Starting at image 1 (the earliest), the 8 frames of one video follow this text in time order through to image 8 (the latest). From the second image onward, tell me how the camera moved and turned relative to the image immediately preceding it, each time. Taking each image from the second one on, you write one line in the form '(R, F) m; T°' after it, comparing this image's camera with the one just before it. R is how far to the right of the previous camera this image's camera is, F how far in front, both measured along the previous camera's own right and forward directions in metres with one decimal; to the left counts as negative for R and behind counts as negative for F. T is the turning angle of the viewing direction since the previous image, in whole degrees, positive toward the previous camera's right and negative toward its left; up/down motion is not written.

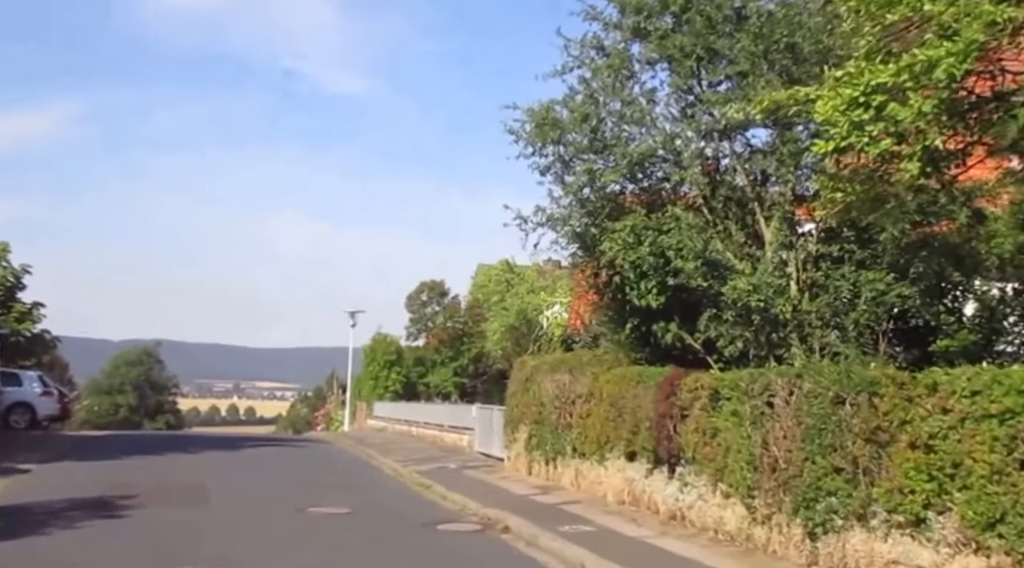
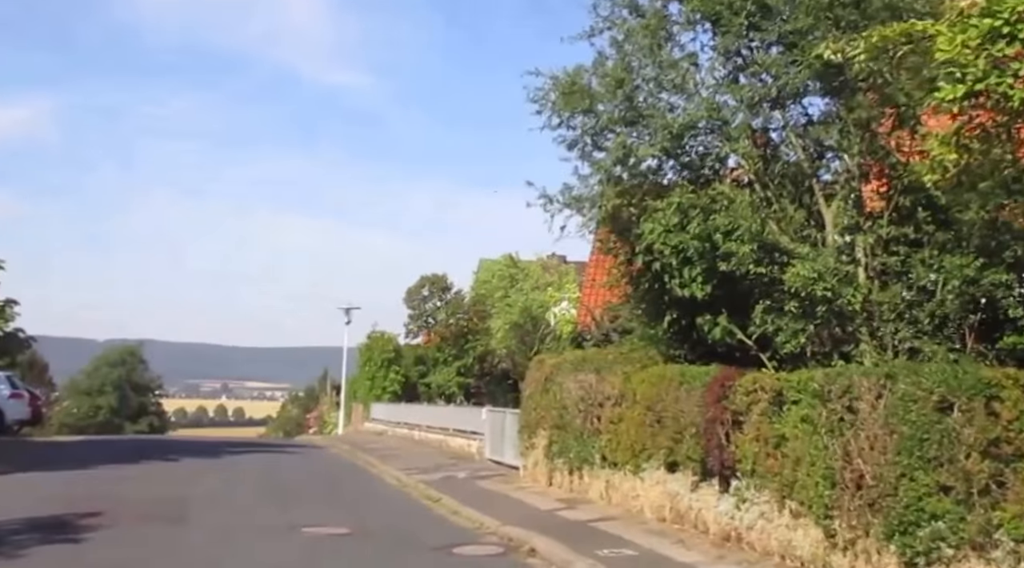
(-0.3, +1.5) m; 0°
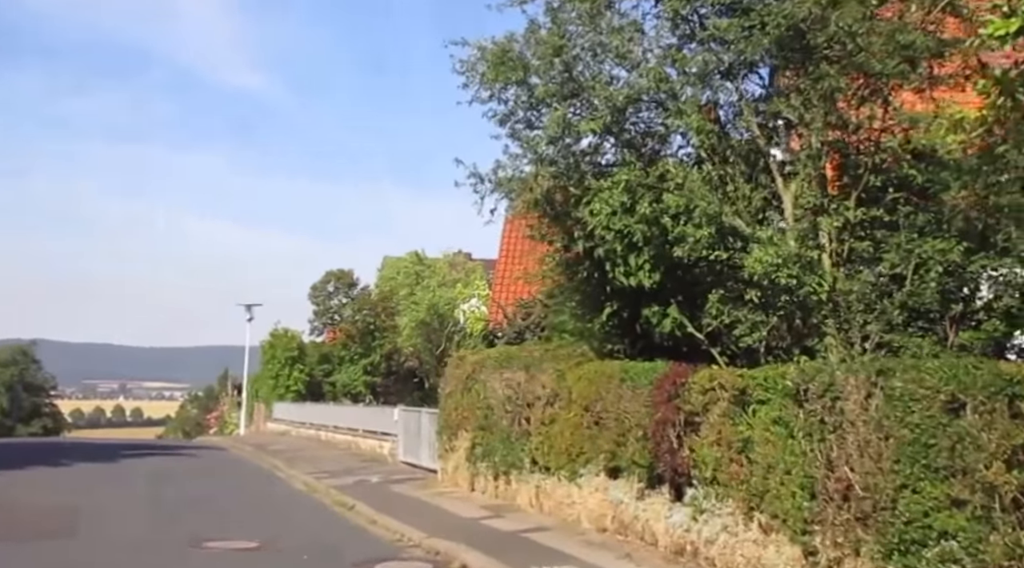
(-0.2, +1.3) m; +6°
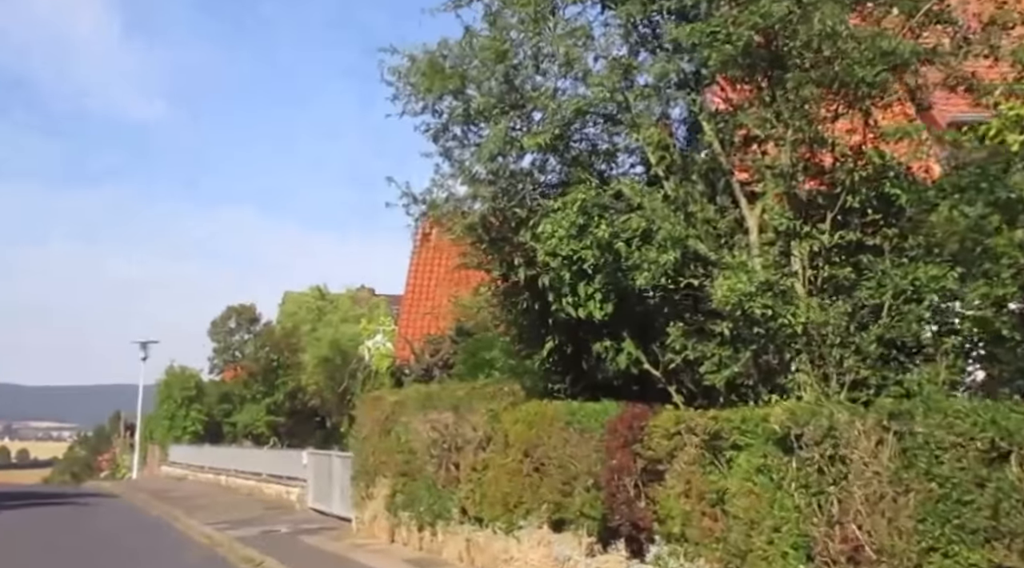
(-0.3, +1.2) m; +6°
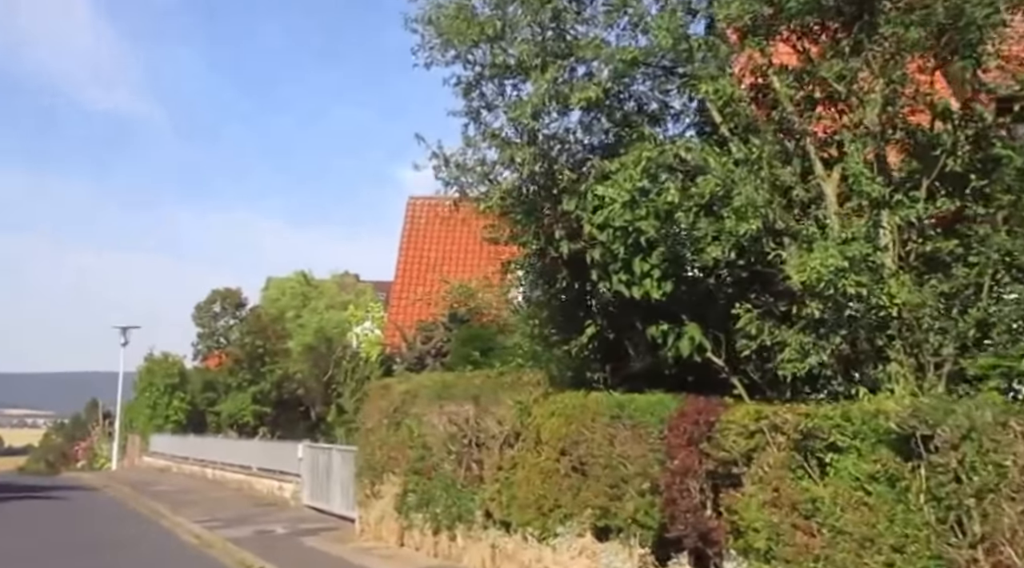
(-0.6, +1.2) m; +1°
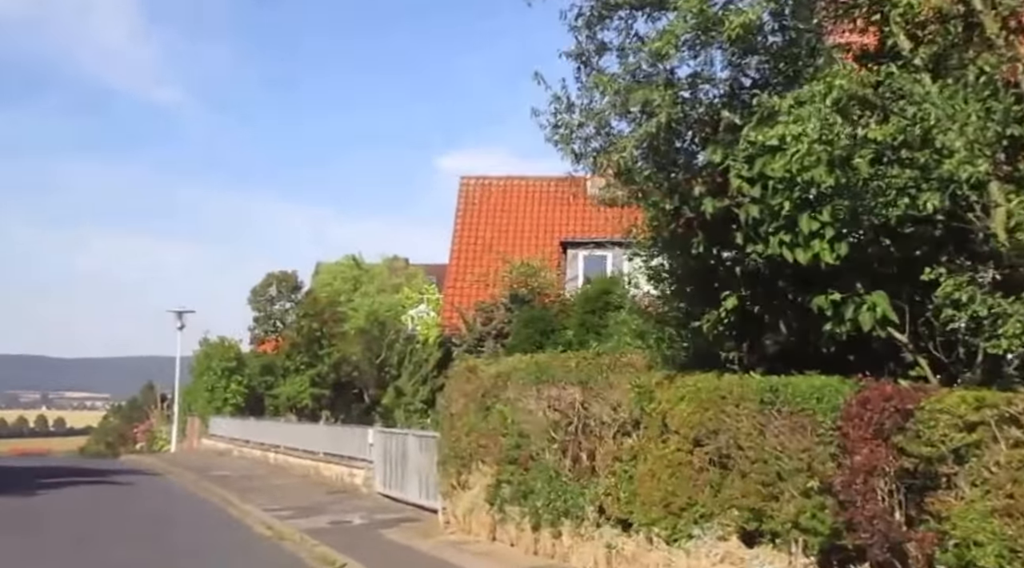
(-0.8, +1.3) m; -3°
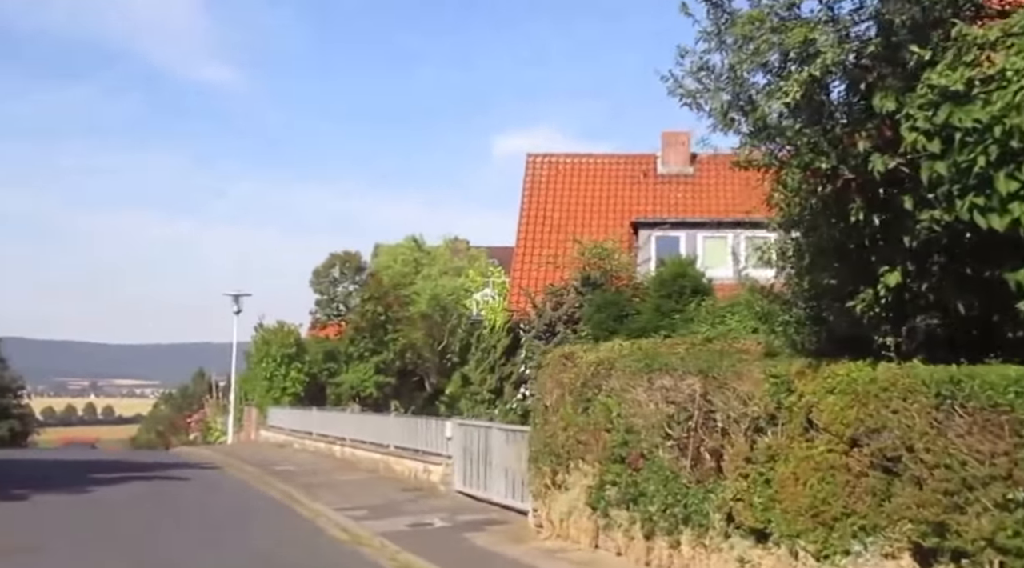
(-0.6, +1.1) m; -3°
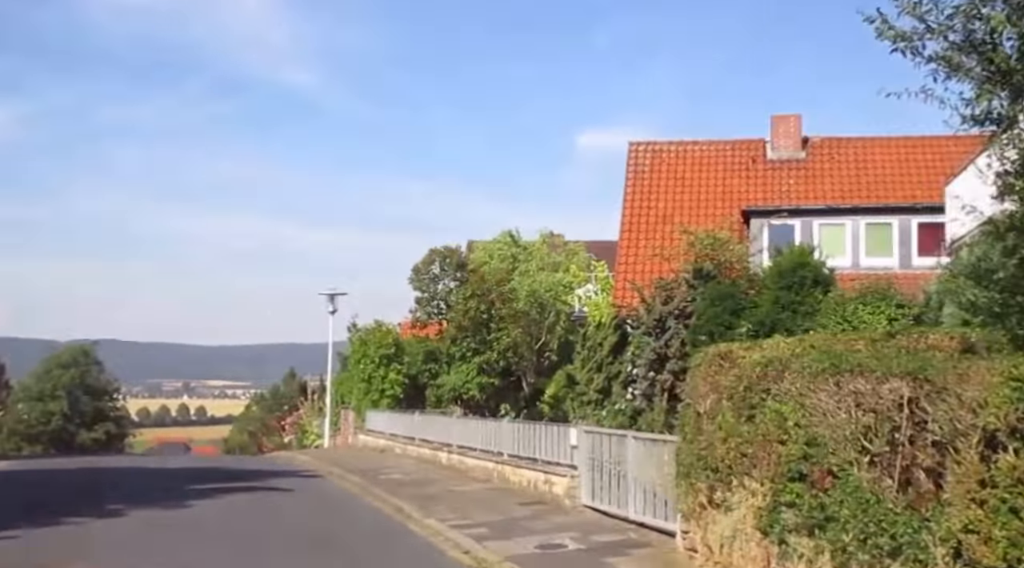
(-0.7, +1.4) m; -5°
